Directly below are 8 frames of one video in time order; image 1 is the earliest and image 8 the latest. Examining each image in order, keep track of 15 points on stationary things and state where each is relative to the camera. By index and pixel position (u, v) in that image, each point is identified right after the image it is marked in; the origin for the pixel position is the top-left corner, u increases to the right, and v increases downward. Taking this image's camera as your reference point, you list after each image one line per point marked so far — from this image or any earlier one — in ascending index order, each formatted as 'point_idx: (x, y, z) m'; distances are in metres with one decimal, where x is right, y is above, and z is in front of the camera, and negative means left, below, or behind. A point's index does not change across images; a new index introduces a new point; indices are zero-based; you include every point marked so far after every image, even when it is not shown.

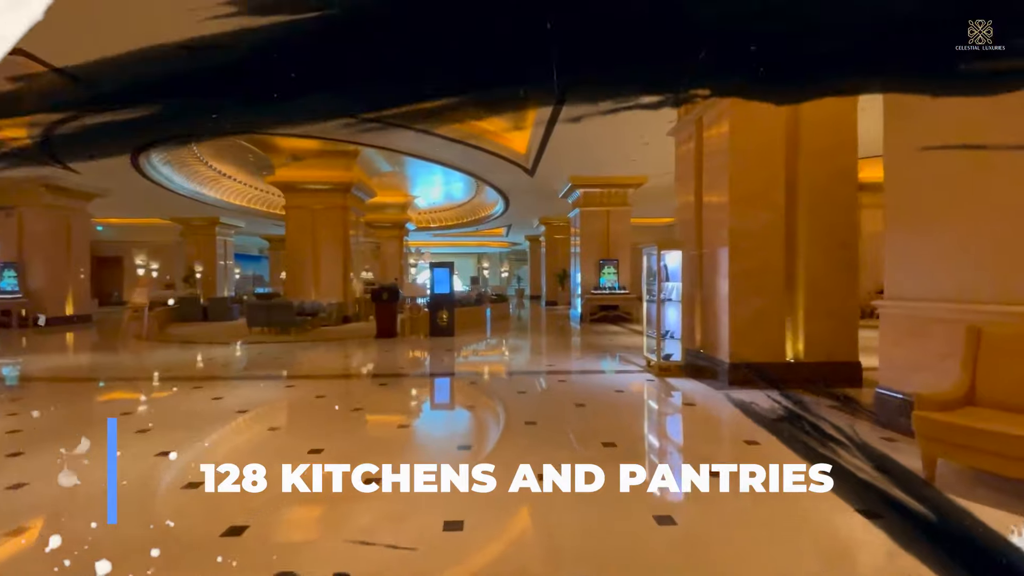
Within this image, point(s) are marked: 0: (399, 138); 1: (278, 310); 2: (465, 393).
0: (-2.4, +3.4, +10.5) m
1: (-6.0, -0.6, +11.8) m
2: (-0.7, -1.4, +6.5) m
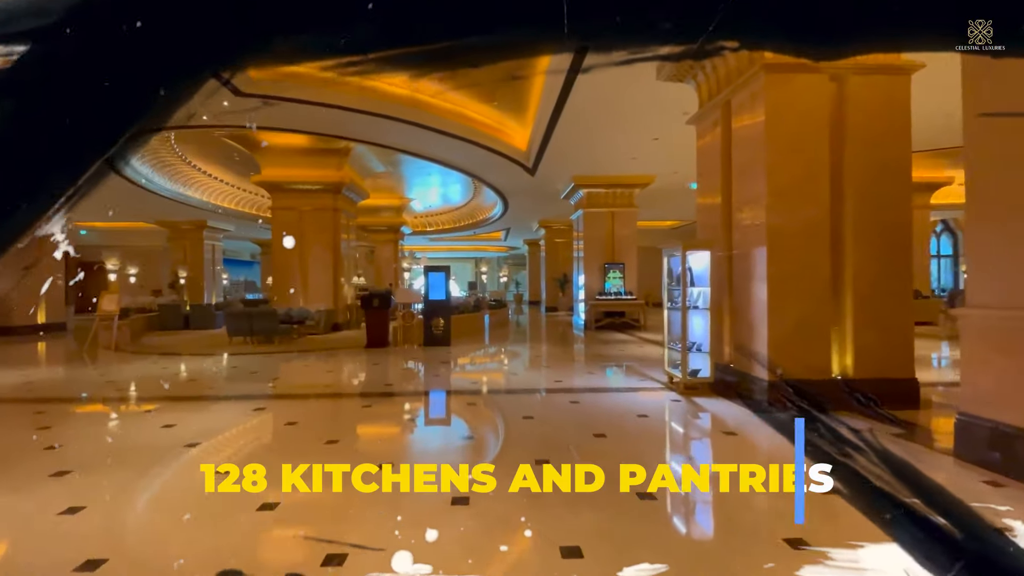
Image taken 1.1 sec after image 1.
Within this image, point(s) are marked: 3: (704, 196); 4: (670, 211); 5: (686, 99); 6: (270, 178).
0: (-2.4, +3.2, +9.7) m
1: (-6.0, -0.7, +11.0) m
2: (-0.6, -1.4, +5.7) m
3: (+2.5, +1.2, +6.1) m
4: (+6.3, +3.1, +18.6) m
5: (+3.0, +3.2, +7.9) m
6: (-6.7, +3.0, +12.9) m
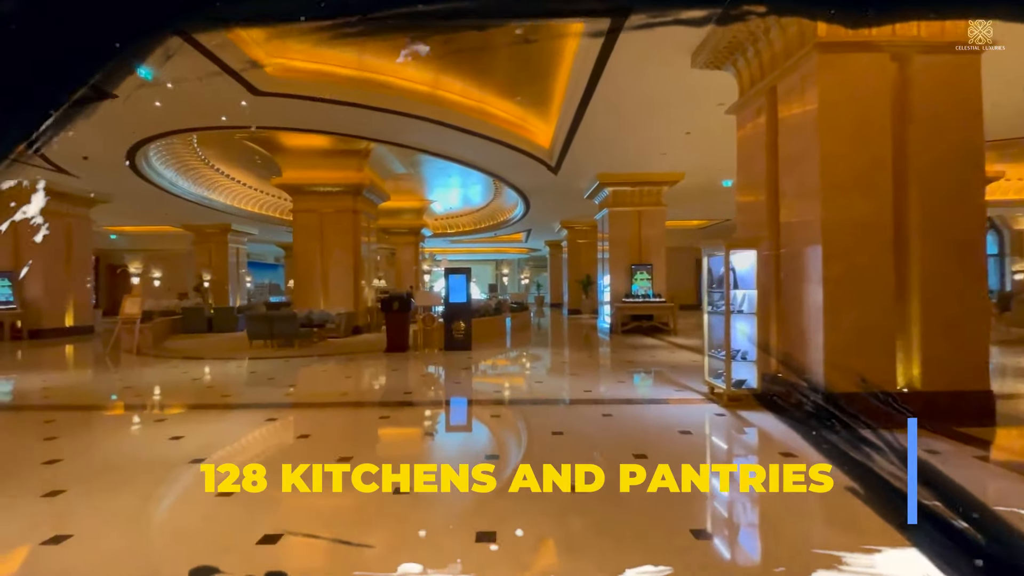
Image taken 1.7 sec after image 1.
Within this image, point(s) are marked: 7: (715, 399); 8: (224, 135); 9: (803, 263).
0: (-2.0, +3.2, +9.5) m
1: (-5.4, -0.8, +10.9) m
2: (-0.3, -1.5, +5.4) m
3: (+2.8, +1.2, +5.7) m
4: (+7.1, +3.0, +18.0) m
5: (+3.4, +3.2, +7.4) m
6: (-6.1, +2.9, +12.8) m
7: (+2.3, -1.3, +5.2) m
8: (-6.8, +3.6, +11.2) m
9: (+2.9, +0.2, +4.7) m
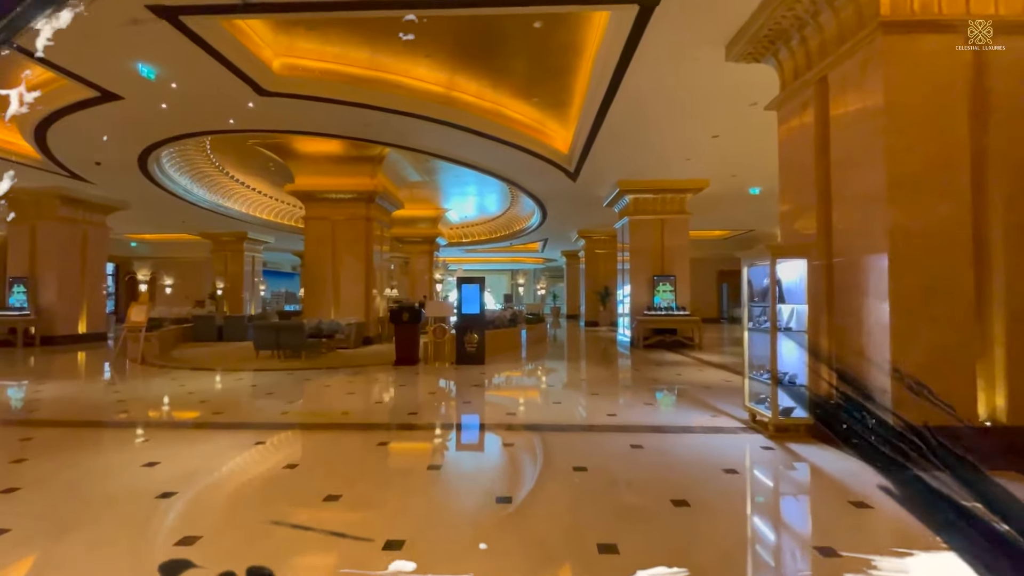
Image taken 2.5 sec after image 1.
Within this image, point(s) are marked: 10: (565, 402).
0: (-1.6, +3.0, +9.1) m
1: (-5.1, -1.0, +10.5) m
2: (-0.2, -1.6, +4.8) m
3: (+3.0, +1.0, +5.1) m
4: (+7.7, +2.6, +17.3) m
5: (+3.6, +3.0, +6.9) m
6: (-5.6, +2.7, +12.6) m
7: (+2.5, -1.4, +4.6) m
8: (-6.4, +3.4, +11.0) m
9: (+3.0, +0.1, +4.1) m
10: (+0.8, -1.6, +6.9) m
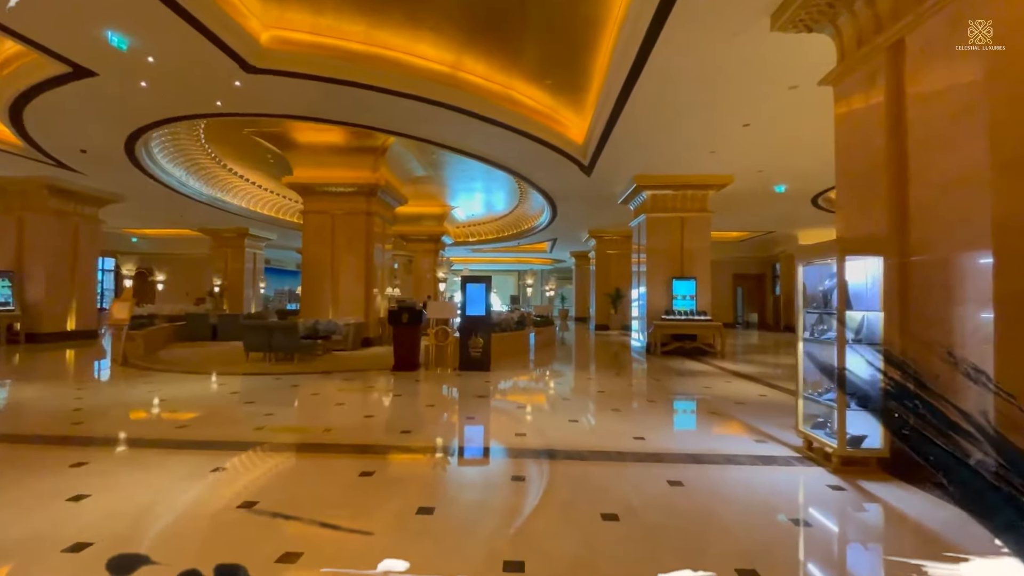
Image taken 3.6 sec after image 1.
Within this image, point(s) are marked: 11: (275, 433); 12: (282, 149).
0: (-1.4, +3.0, +8.4) m
1: (-4.9, -1.0, +9.9) m
2: (-0.1, -1.6, +4.1) m
3: (+3.1, +1.0, +4.3) m
4: (+8.0, +2.4, +16.5) m
5: (+3.8, +2.9, +6.1) m
6: (-5.4, +2.8, +11.9) m
7: (+2.5, -1.4, +3.9) m
8: (-6.2, +3.5, +10.4) m
9: (+3.1, +0.1, +3.3) m
10: (+0.9, -1.6, +6.1) m
11: (-2.5, -1.6, +5.0) m
12: (-5.6, +3.4, +11.4) m
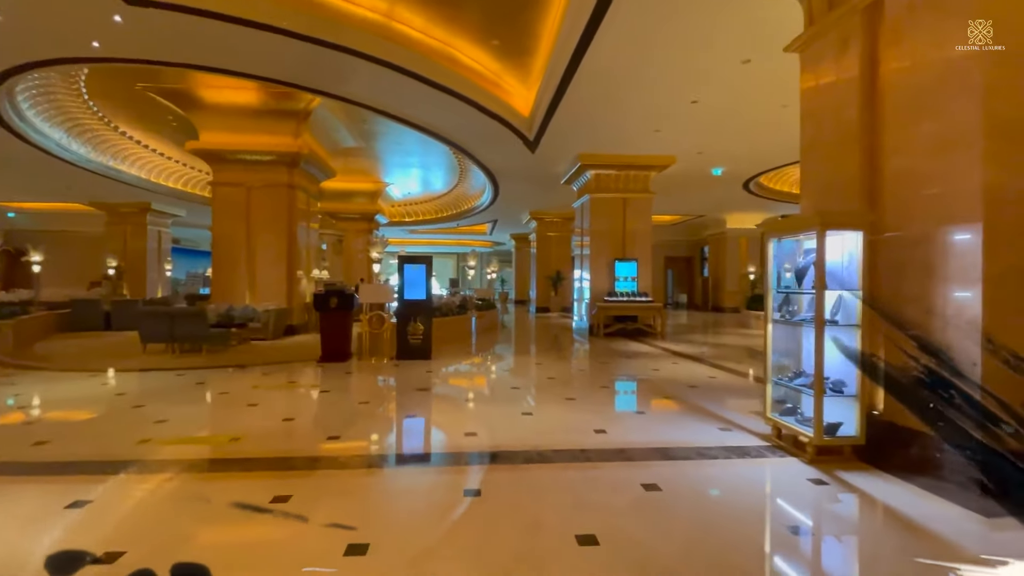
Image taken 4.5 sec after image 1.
0: (-2.4, +3.3, +7.5) m
1: (-6.0, -0.6, +8.6) m
2: (-0.5, -1.4, +3.6) m
3: (+2.7, +1.2, +4.1) m
4: (+5.9, +3.1, +16.7) m
5: (+3.1, +3.2, +5.9) m
6: (-6.7, +3.2, +10.5) m
7: (+2.2, -1.3, +3.7) m
8: (-7.4, +3.9, +8.7) m
9: (+2.8, +0.2, +3.2) m
10: (+0.2, -1.4, +5.7) m
11: (-3.0, -1.4, +4.1) m
12: (-6.9, +3.8, +9.9) m
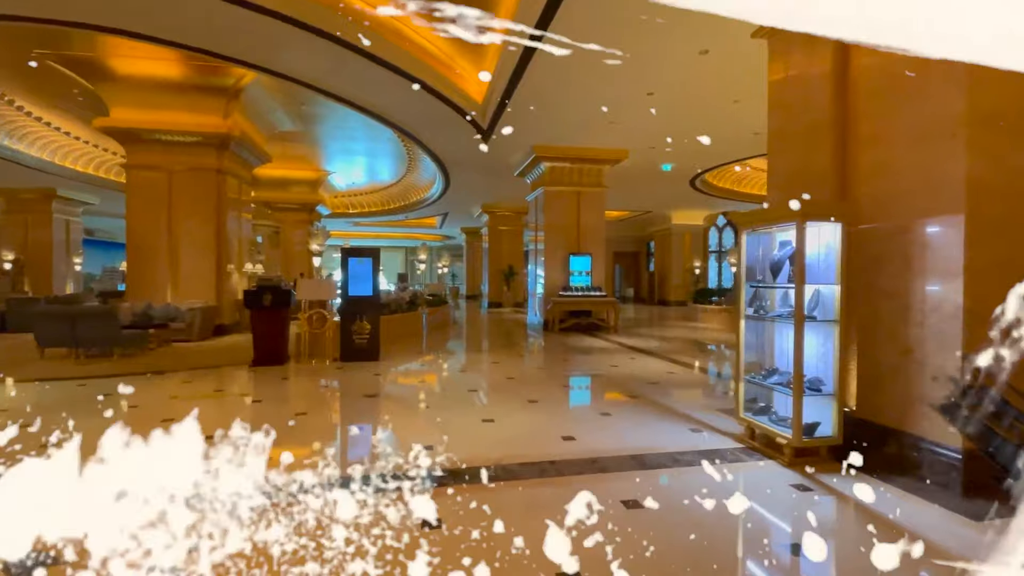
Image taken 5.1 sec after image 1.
0: (-3.0, +3.4, +6.8) m
1: (-6.8, -0.5, +7.6) m
2: (-0.7, -1.4, +3.1) m
3: (+2.3, +1.2, +4.0) m
4: (+4.2, +3.3, +16.9) m
5: (+2.6, +3.2, +5.8) m
6: (-7.7, +3.3, +9.3) m
7: (+1.9, -1.2, +3.5) m
8: (-8.1, +3.9, +7.5) m
9: (+2.6, +0.3, +3.1) m
10: (-0.3, -1.3, +5.3) m
11: (-3.3, -1.4, +3.4) m
12: (-7.8, +3.8, +8.7) m
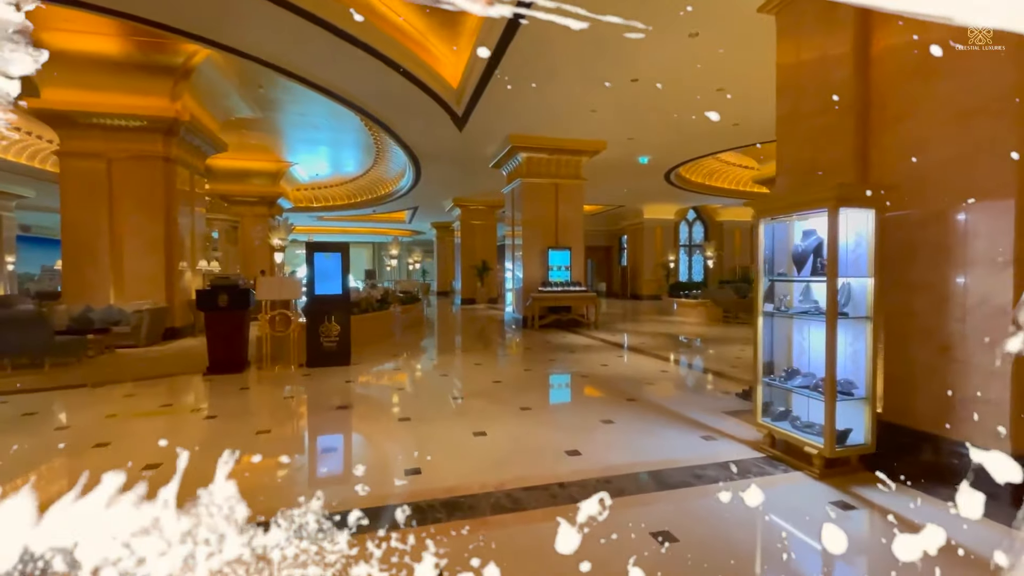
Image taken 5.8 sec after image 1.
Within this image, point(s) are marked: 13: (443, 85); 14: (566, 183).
0: (-3.3, +3.4, +6.1) m
1: (-7.0, -0.6, +6.7) m
2: (-0.7, -1.4, +2.7) m
3: (+2.3, +1.3, +3.7) m
4: (+3.3, +3.5, +16.6) m
5: (+2.3, +3.3, +5.5) m
6: (-8.1, +3.2, +8.3) m
7: (+1.9, -1.2, +3.2) m
8: (-8.5, +3.9, +6.5) m
9: (+2.6, +0.3, +2.8) m
10: (-0.4, -1.3, +4.9) m
11: (-3.3, -1.4, +2.8) m
12: (-8.2, +3.8, +7.7) m
13: (-1.2, +3.4, +7.9) m
14: (+1.3, +2.6, +11.8) m
